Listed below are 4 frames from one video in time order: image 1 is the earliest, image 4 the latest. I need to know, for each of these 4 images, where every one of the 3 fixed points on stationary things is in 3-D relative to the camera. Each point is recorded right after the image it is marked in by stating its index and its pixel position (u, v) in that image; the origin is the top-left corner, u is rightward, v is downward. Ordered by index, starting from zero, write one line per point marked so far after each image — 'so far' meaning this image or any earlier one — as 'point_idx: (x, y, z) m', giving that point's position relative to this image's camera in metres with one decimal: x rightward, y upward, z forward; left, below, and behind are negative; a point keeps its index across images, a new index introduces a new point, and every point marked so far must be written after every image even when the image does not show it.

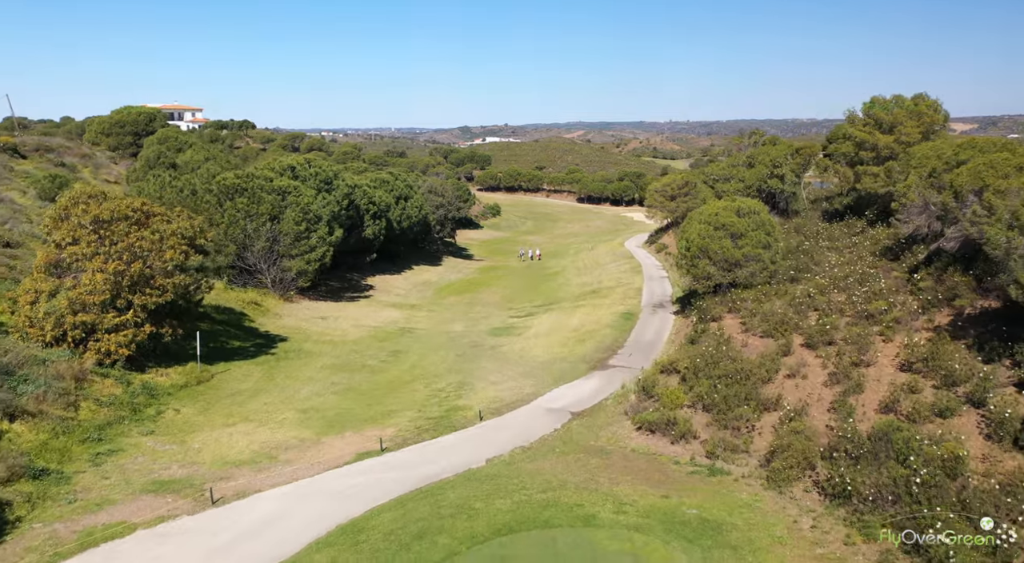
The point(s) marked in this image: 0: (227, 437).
0: (-6.6, -3.6, +19.1) m
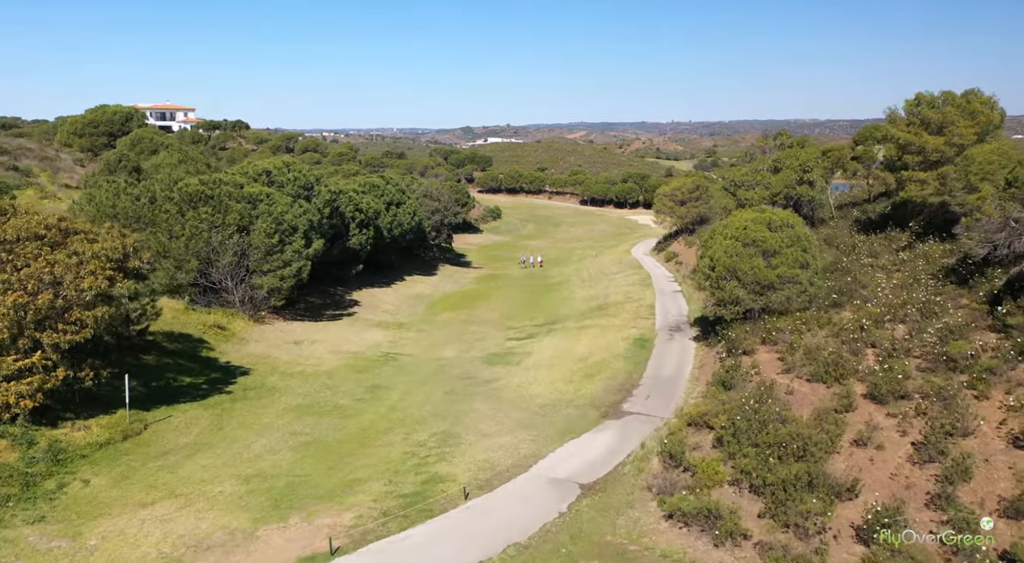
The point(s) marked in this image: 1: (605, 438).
0: (-6.8, -4.4, +14.8) m
1: (+2.3, -3.8, +20.0) m
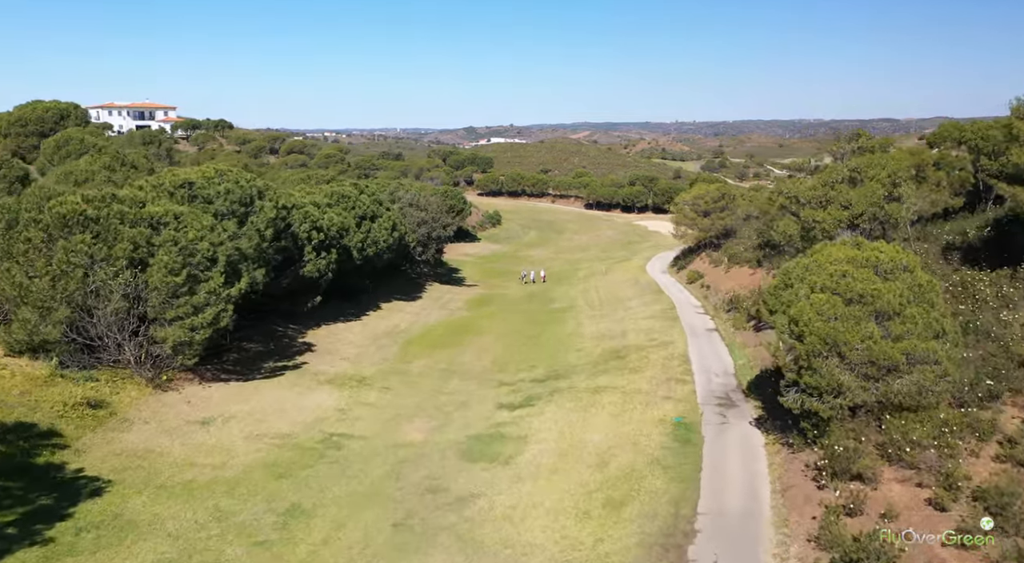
0: (-7.2, -6.1, +5.7) m
1: (+1.9, -5.4, +10.8) m
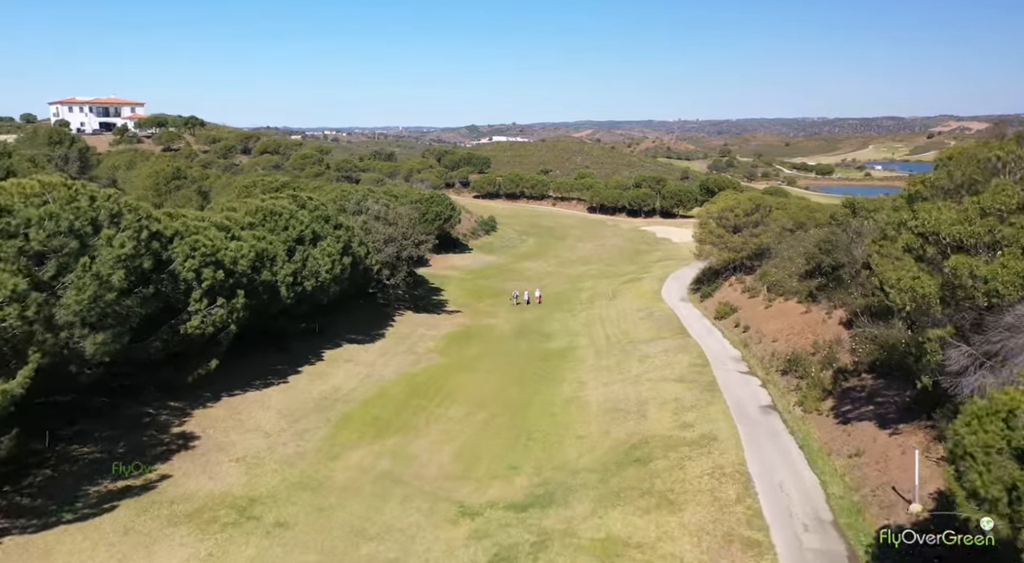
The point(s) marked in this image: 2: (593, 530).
0: (-8.1, -8.0, -5.5) m
1: (+0.9, -7.4, -0.4) m
2: (+1.8, -5.7, +18.6) m
